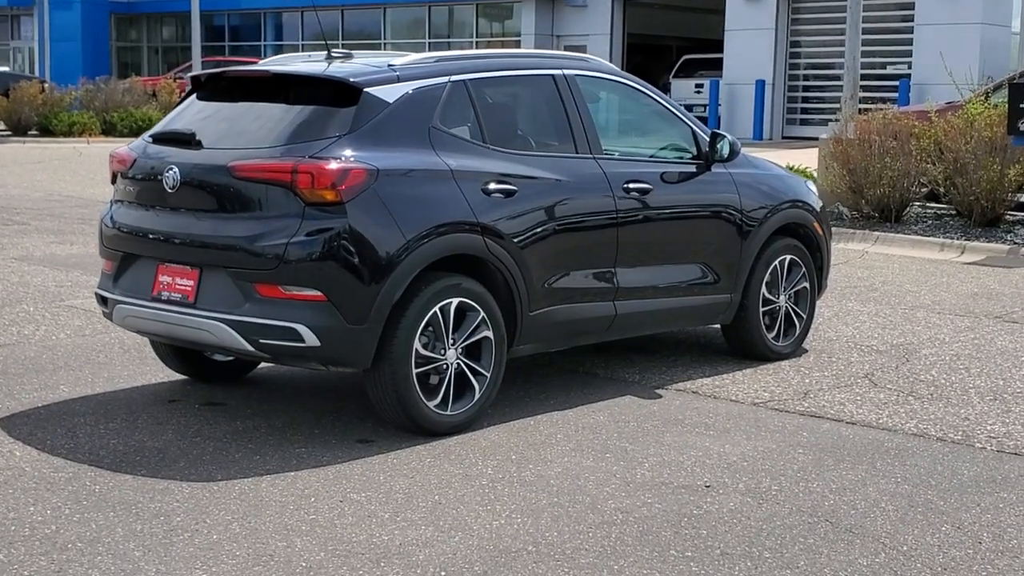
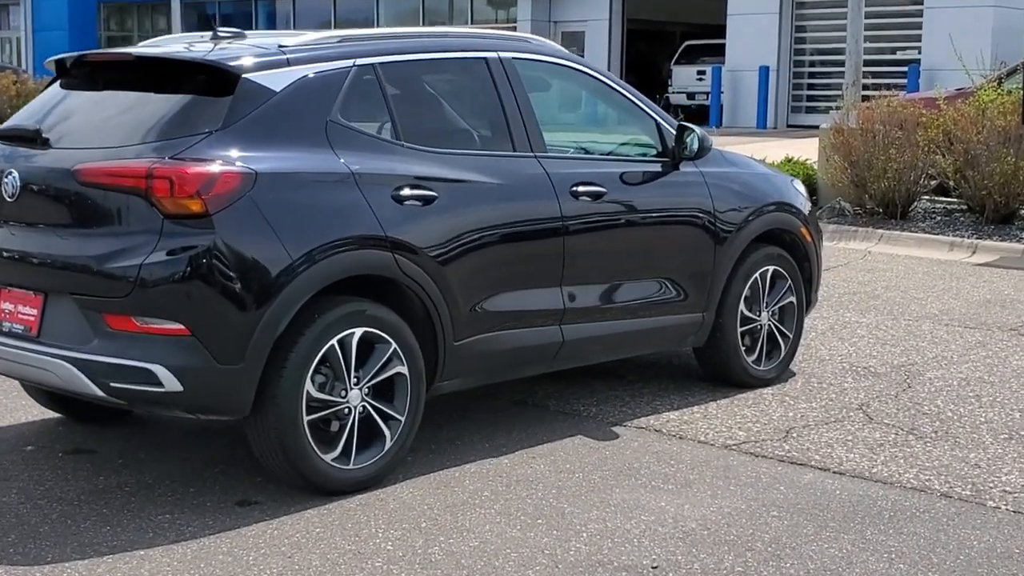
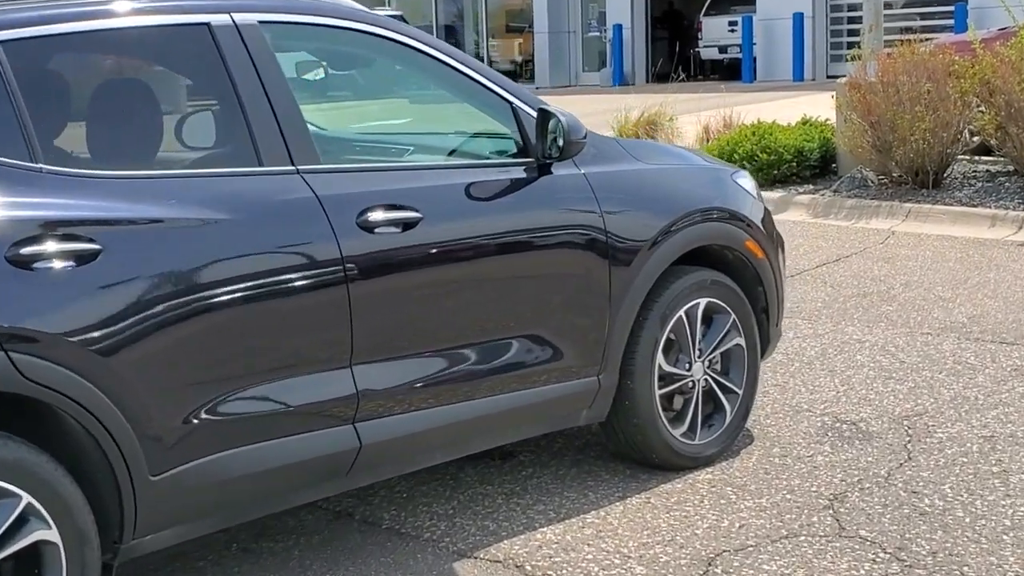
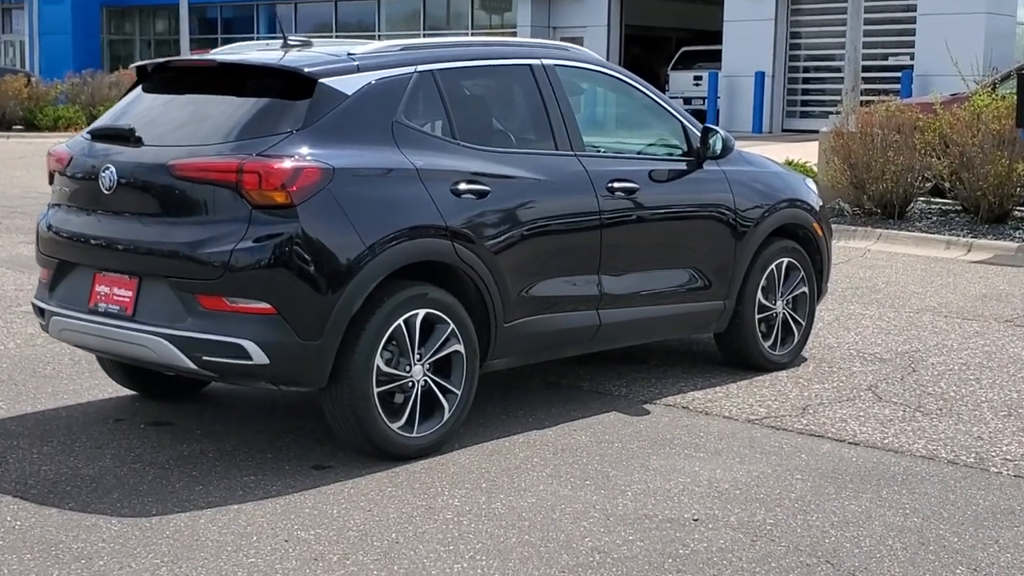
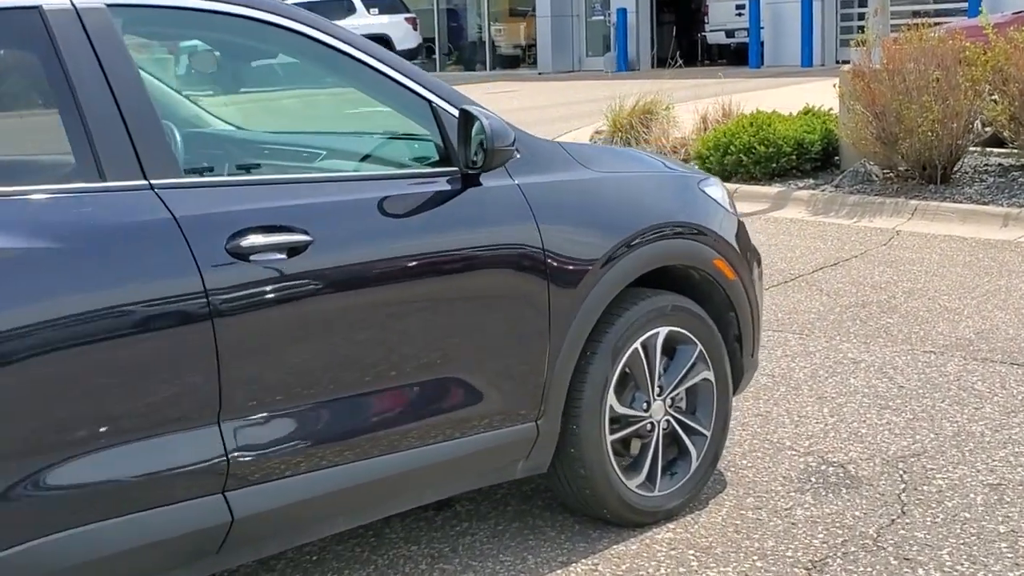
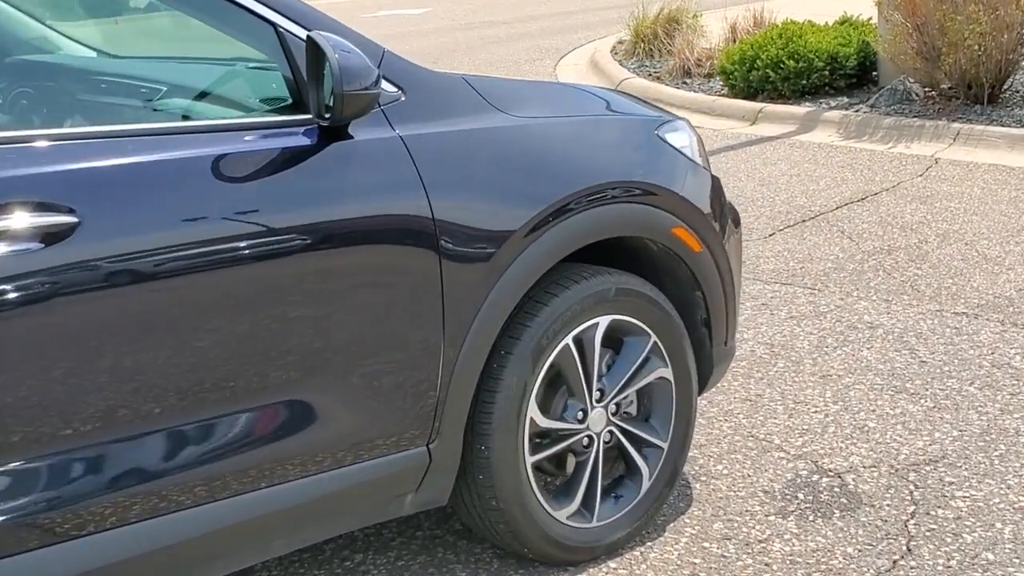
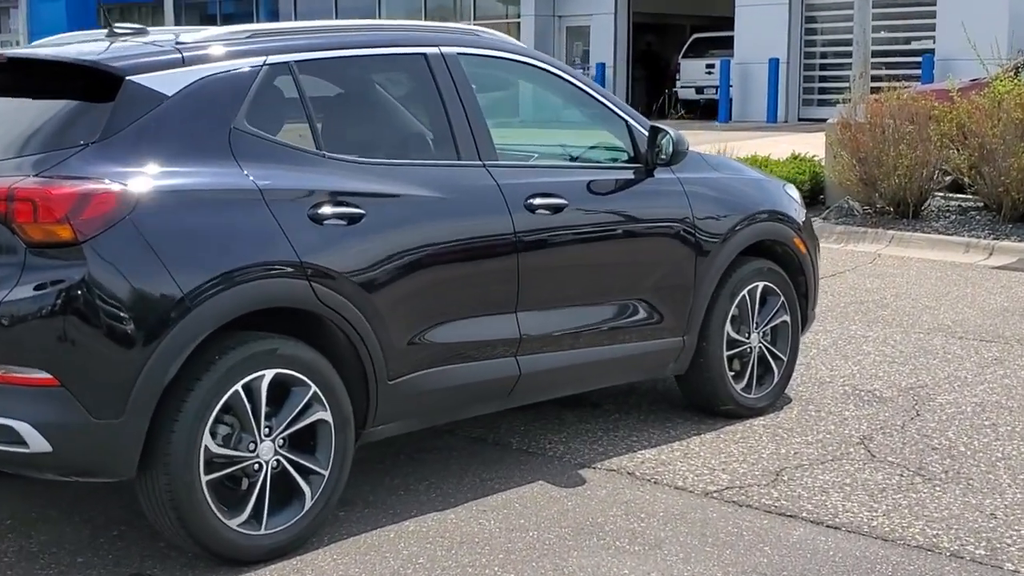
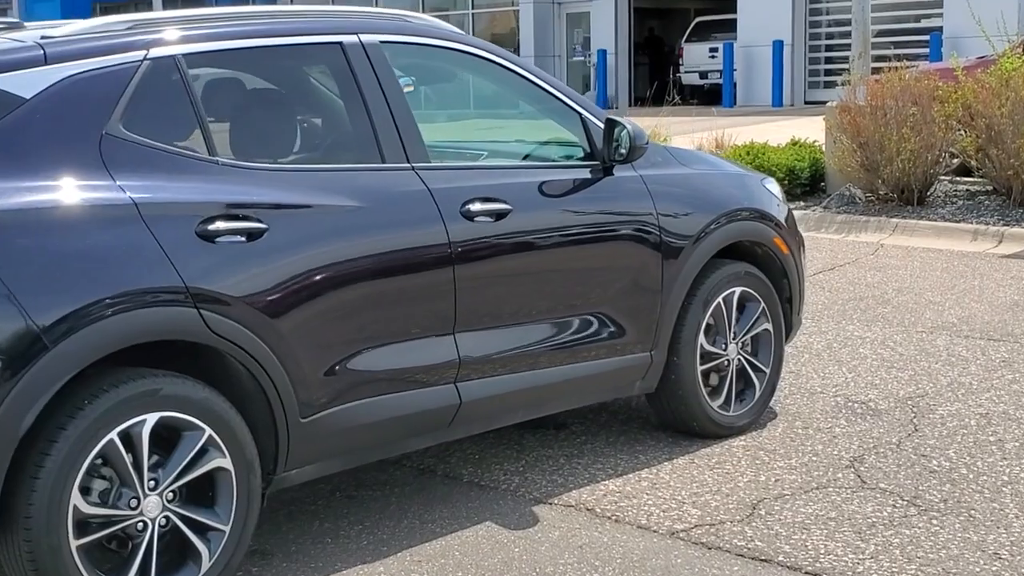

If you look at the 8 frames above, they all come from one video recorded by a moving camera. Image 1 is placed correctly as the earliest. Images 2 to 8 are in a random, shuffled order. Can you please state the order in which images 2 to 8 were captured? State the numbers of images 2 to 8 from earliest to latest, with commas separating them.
4, 2, 7, 8, 3, 5, 6
